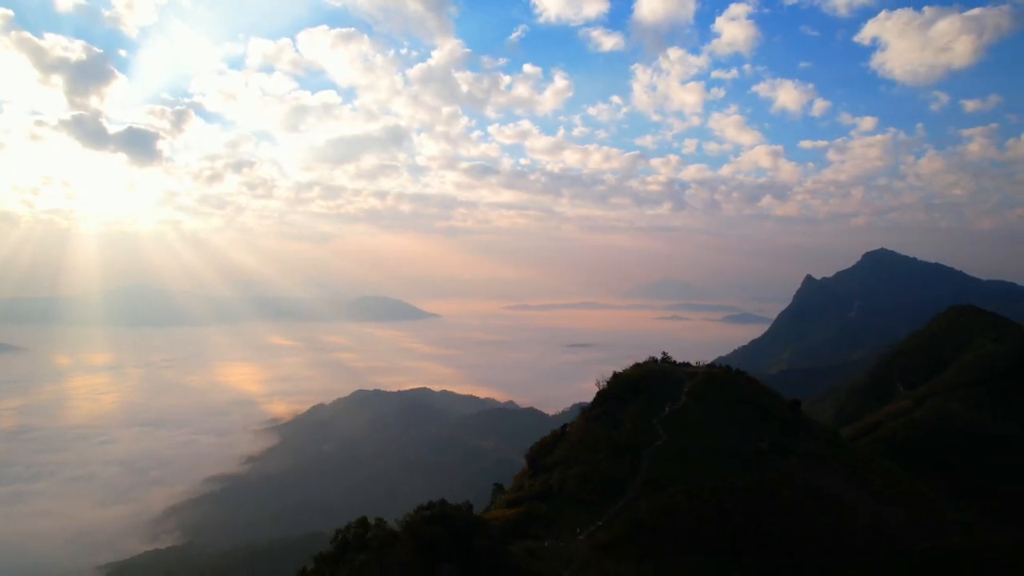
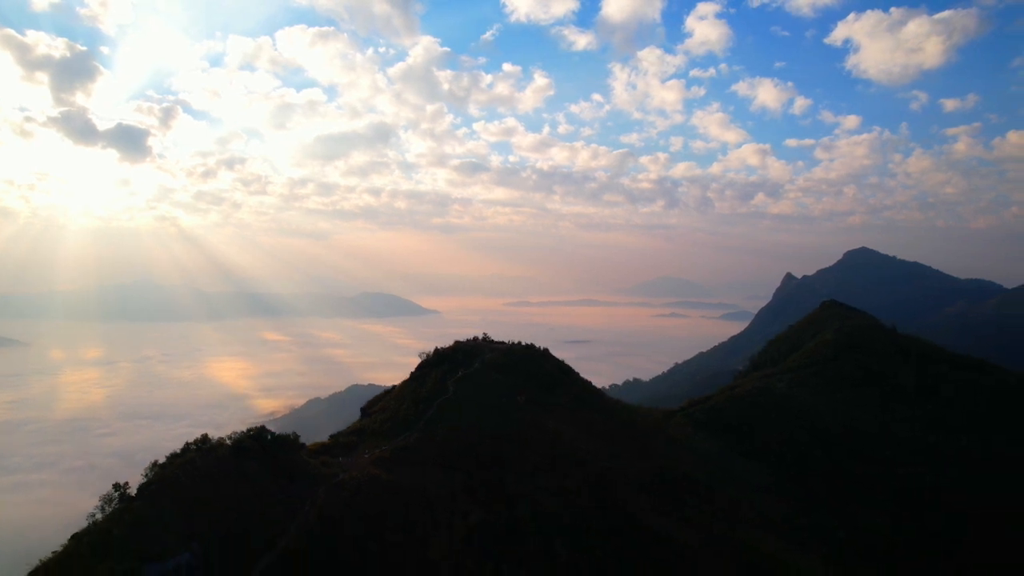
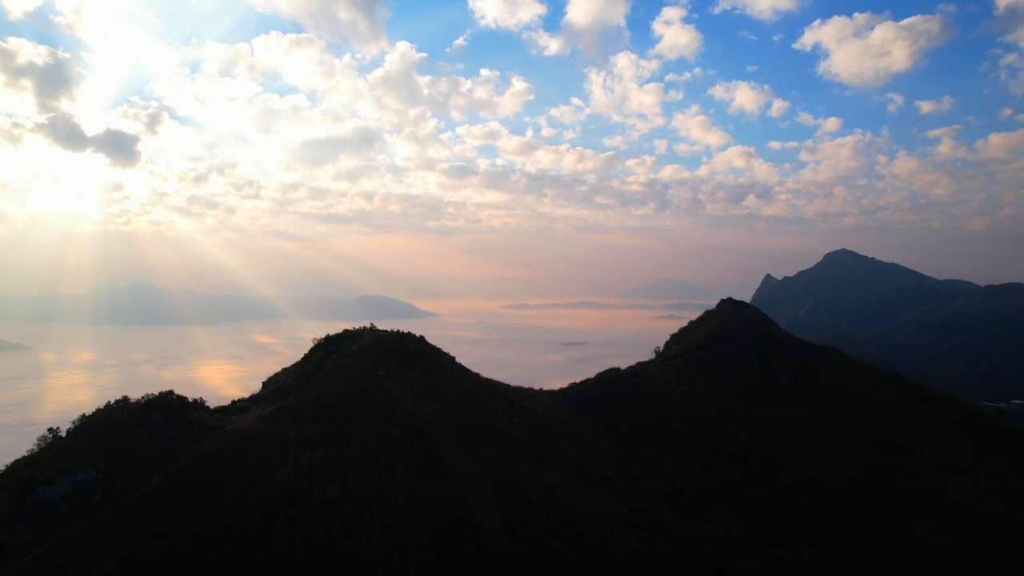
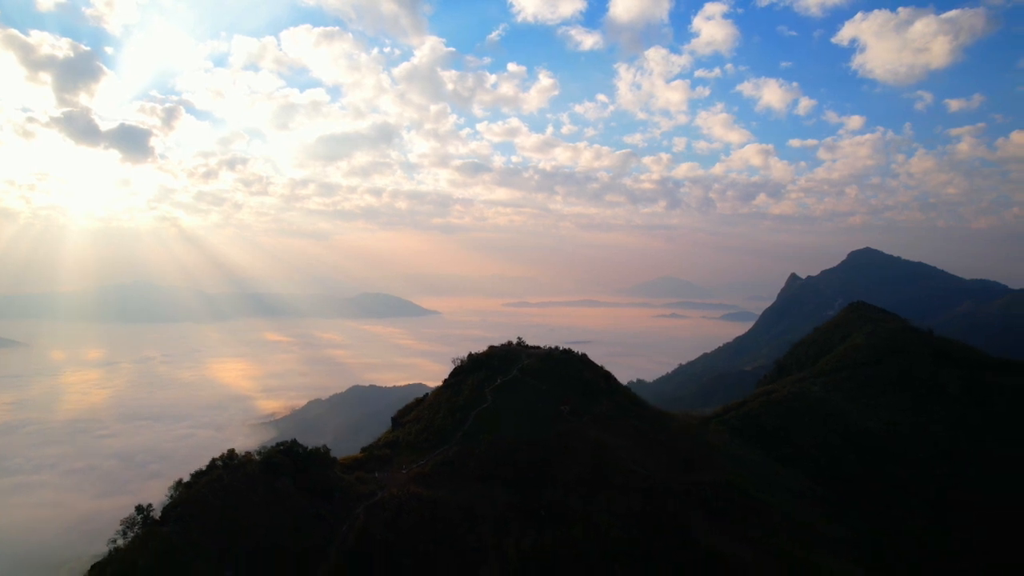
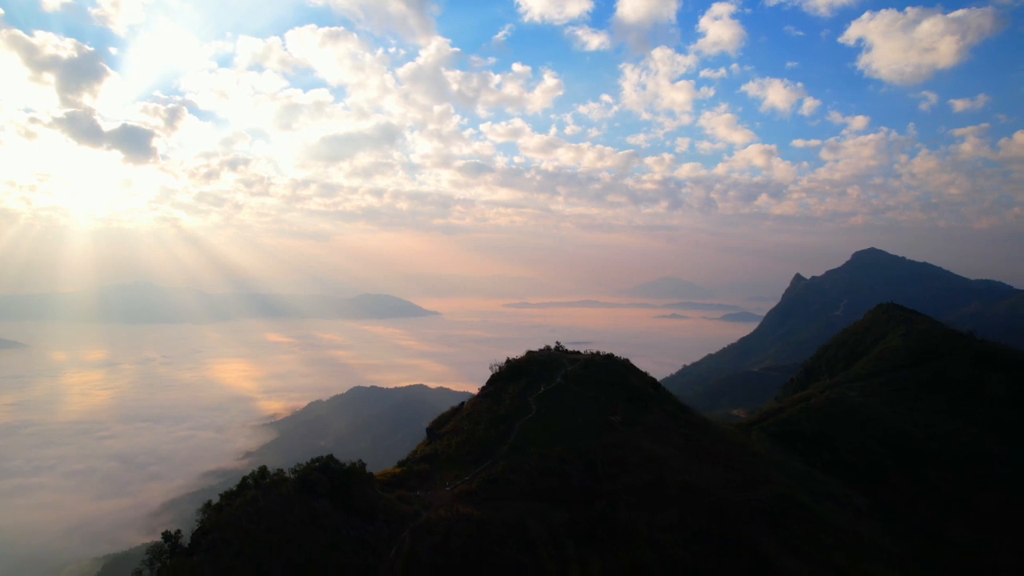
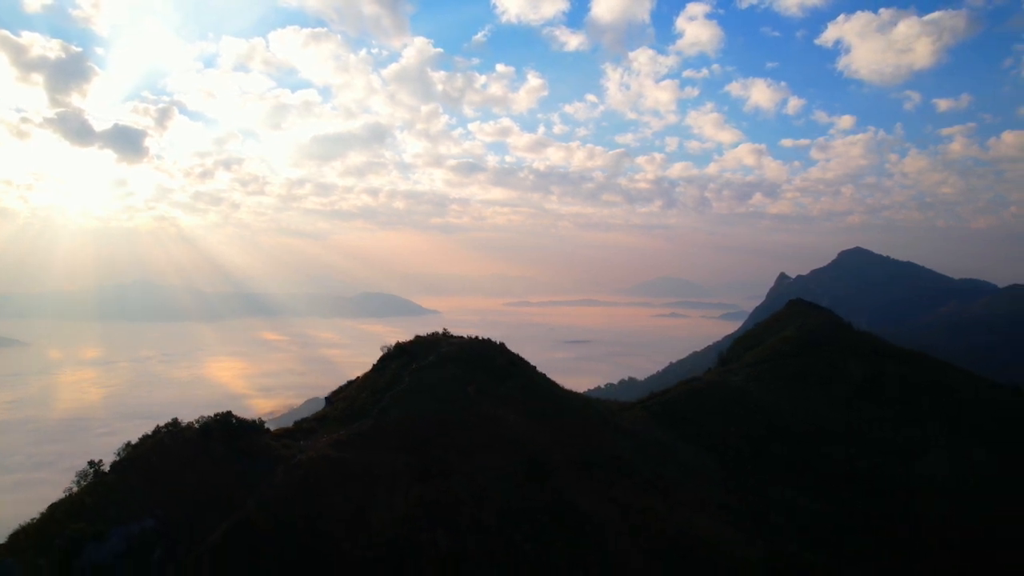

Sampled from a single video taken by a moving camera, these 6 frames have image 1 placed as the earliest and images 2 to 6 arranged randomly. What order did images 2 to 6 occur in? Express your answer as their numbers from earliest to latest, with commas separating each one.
5, 4, 2, 6, 3
